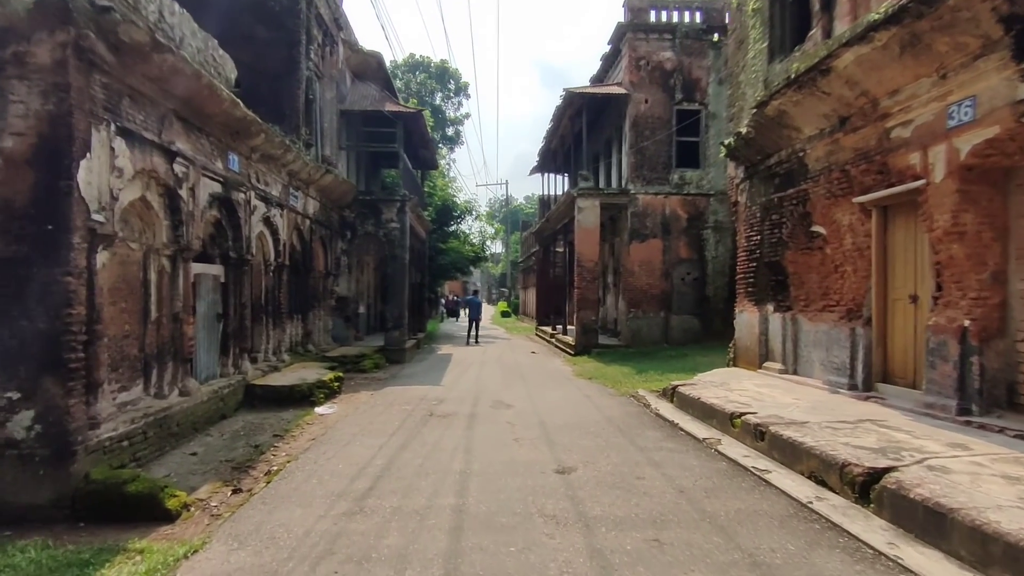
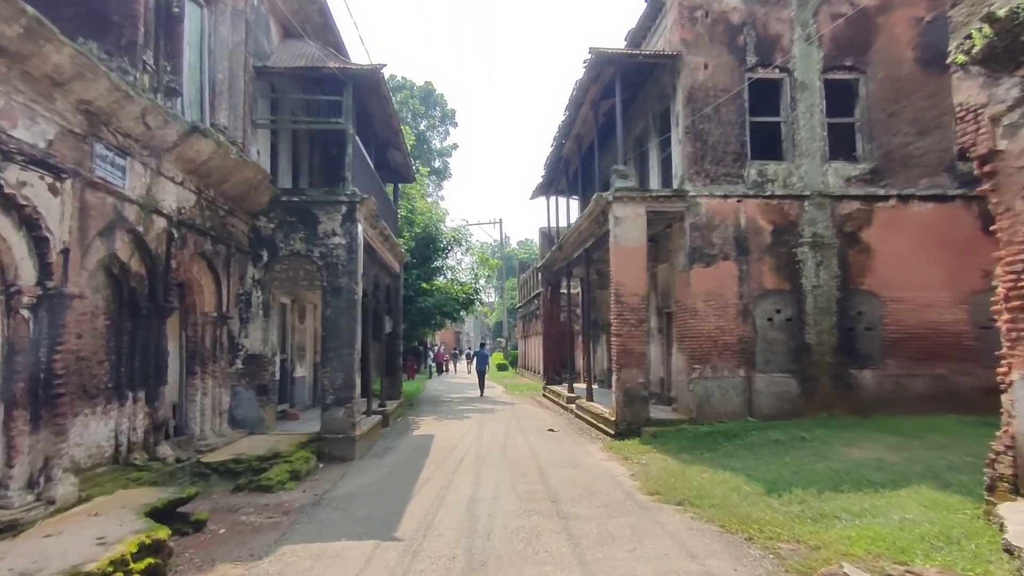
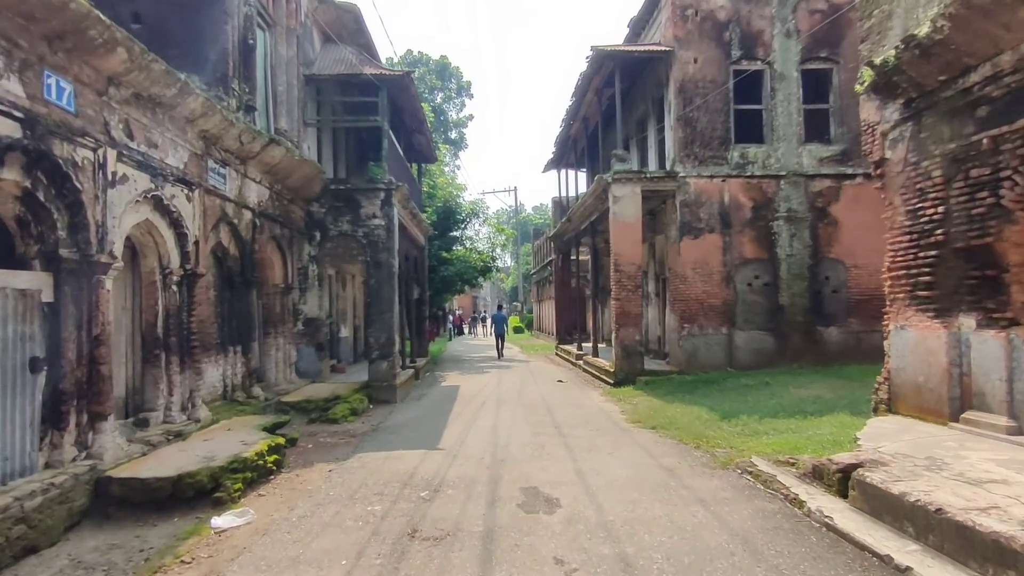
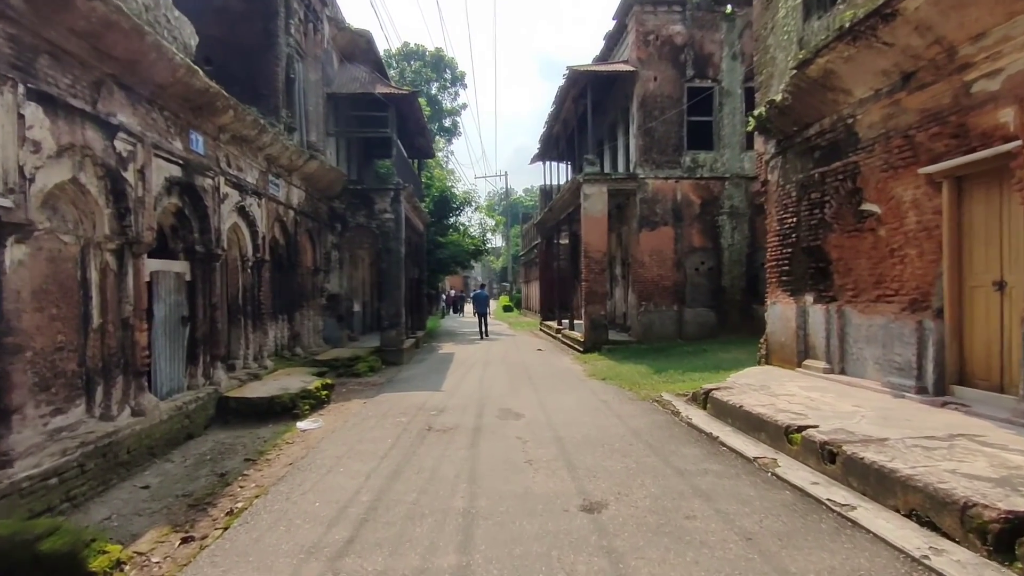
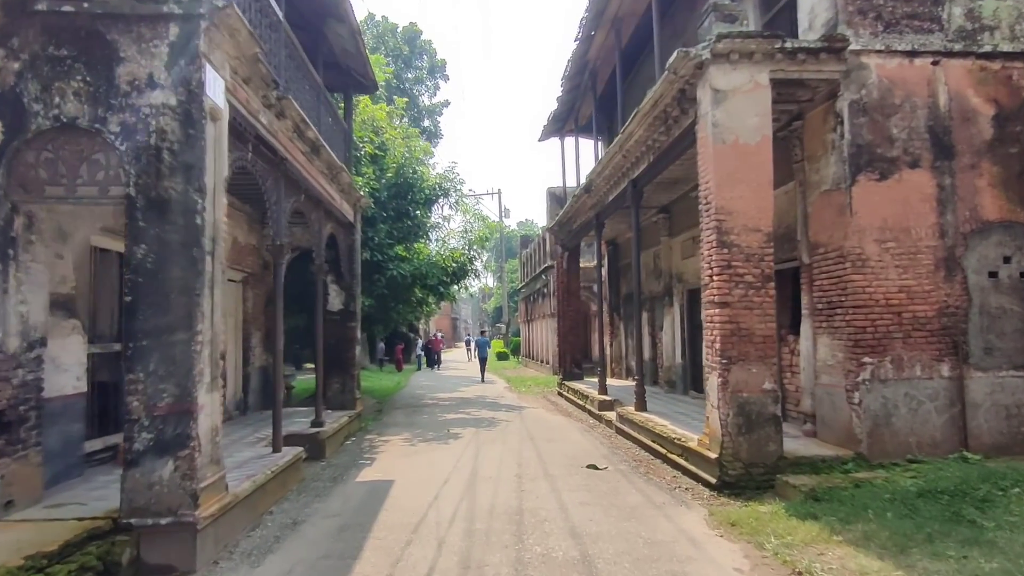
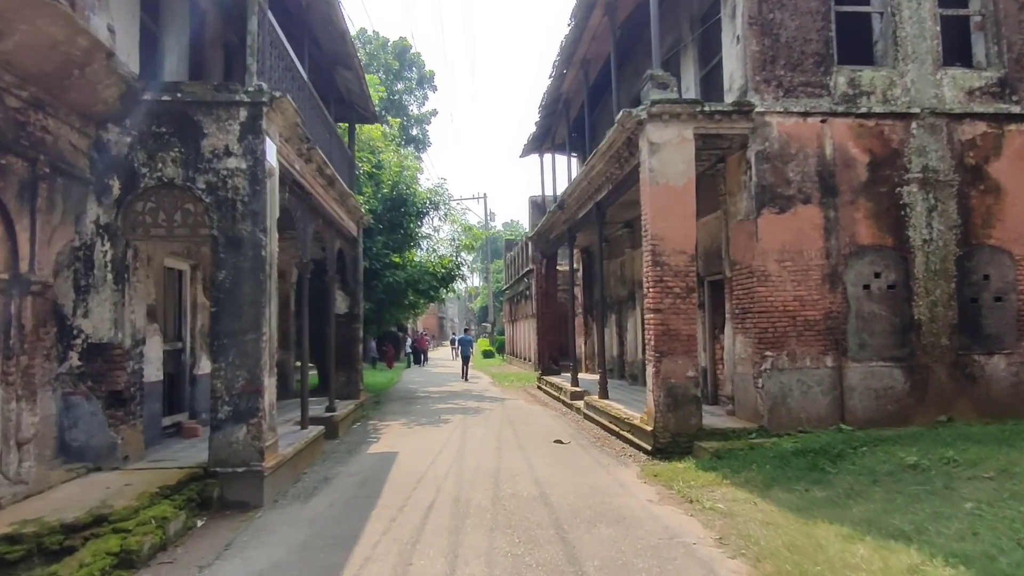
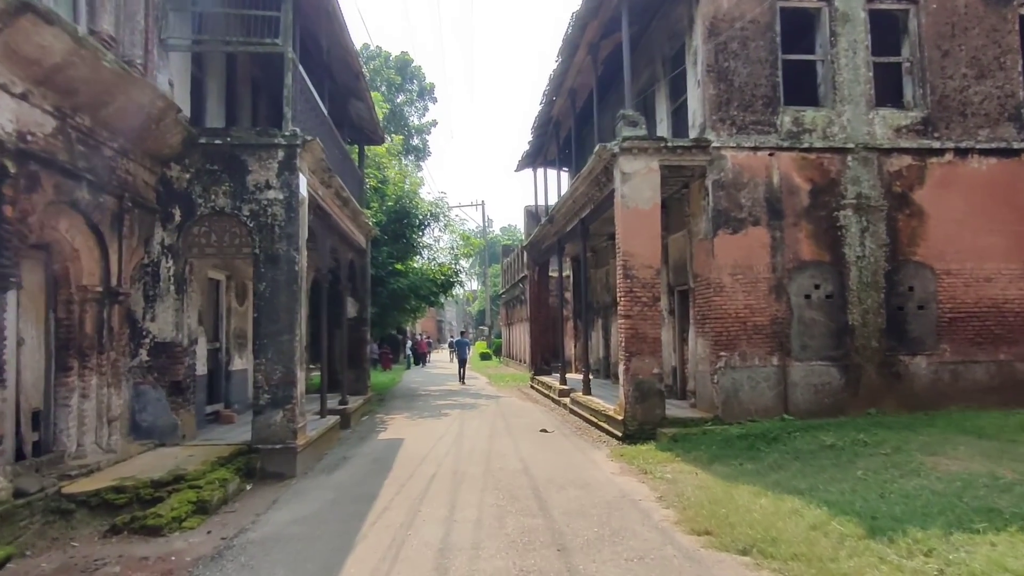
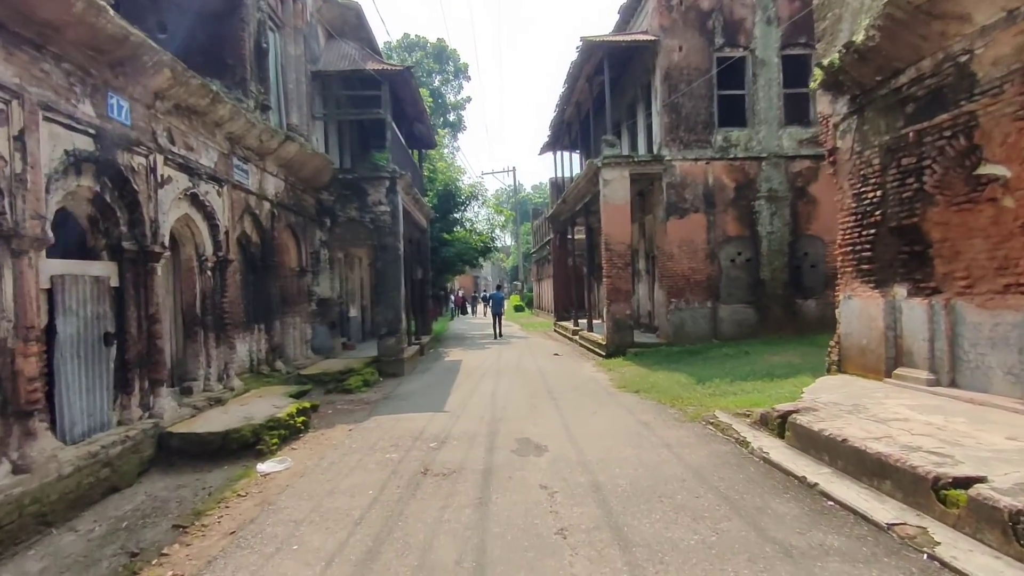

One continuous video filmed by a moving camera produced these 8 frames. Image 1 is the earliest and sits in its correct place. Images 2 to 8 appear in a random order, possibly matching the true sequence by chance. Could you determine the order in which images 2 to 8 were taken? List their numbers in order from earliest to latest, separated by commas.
4, 8, 3, 2, 7, 6, 5
